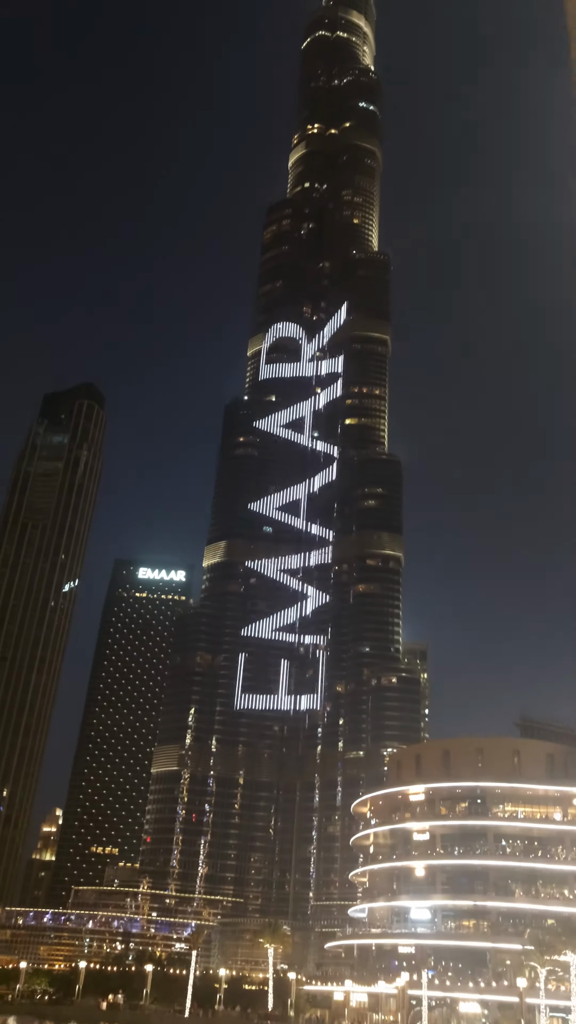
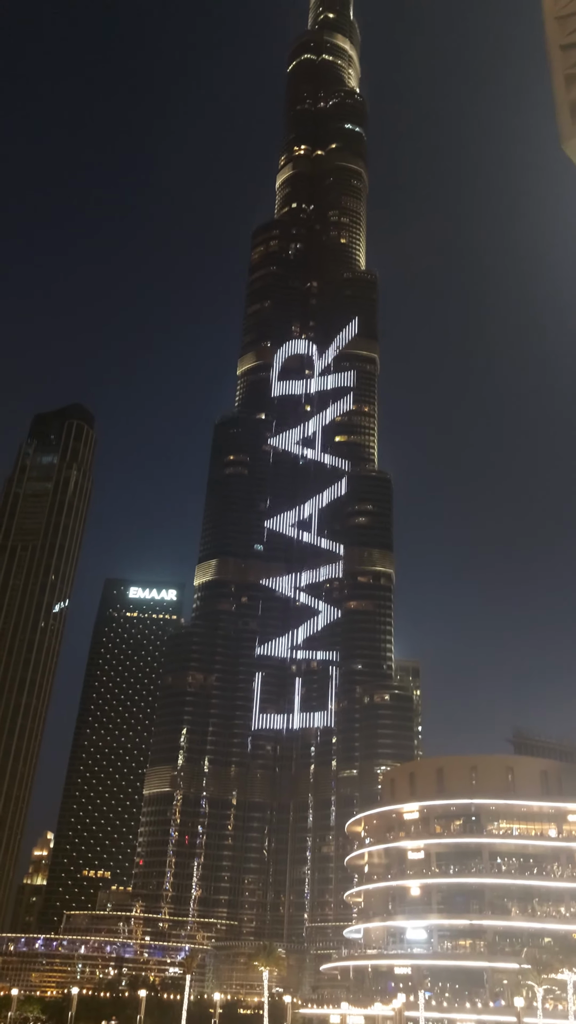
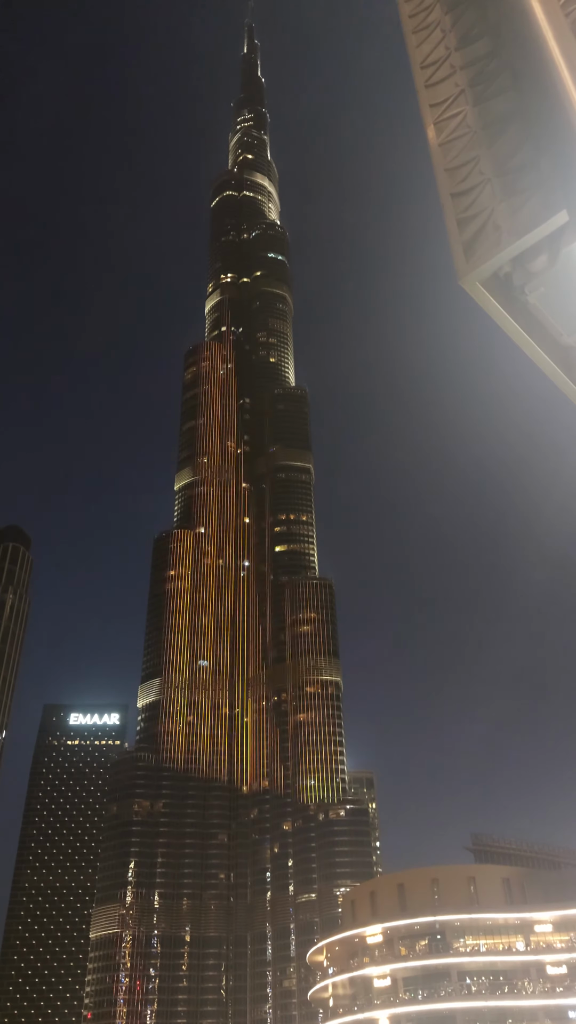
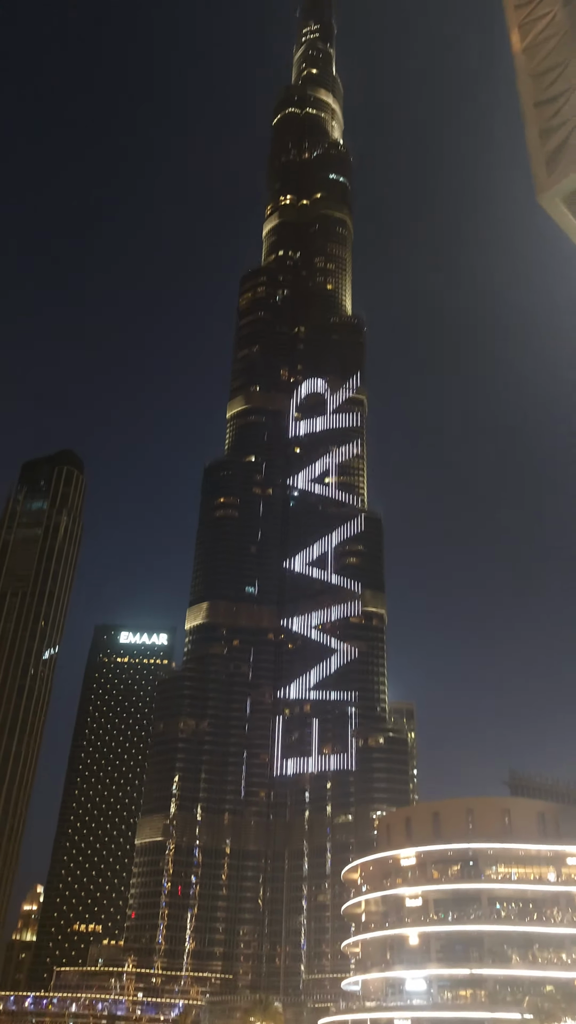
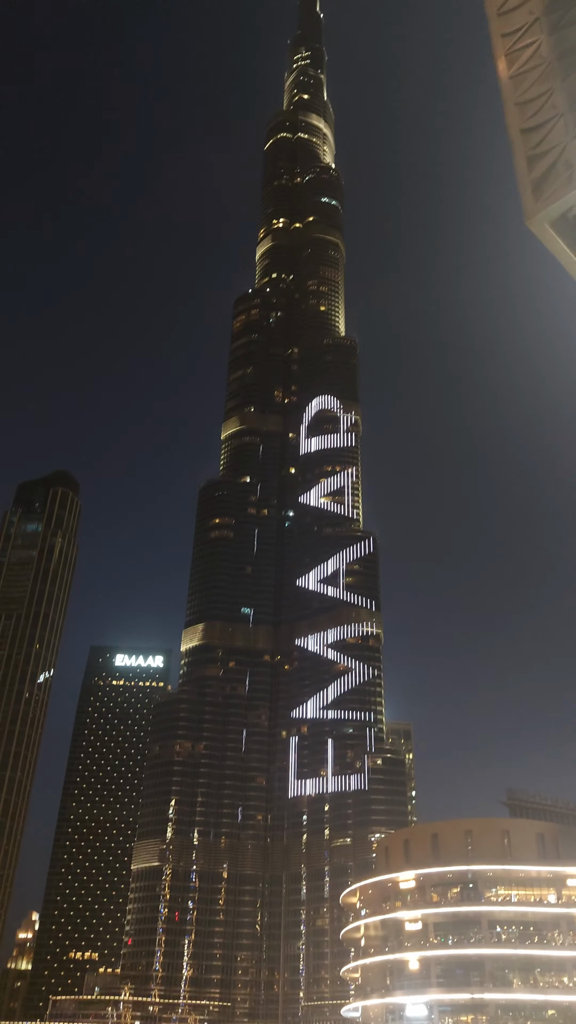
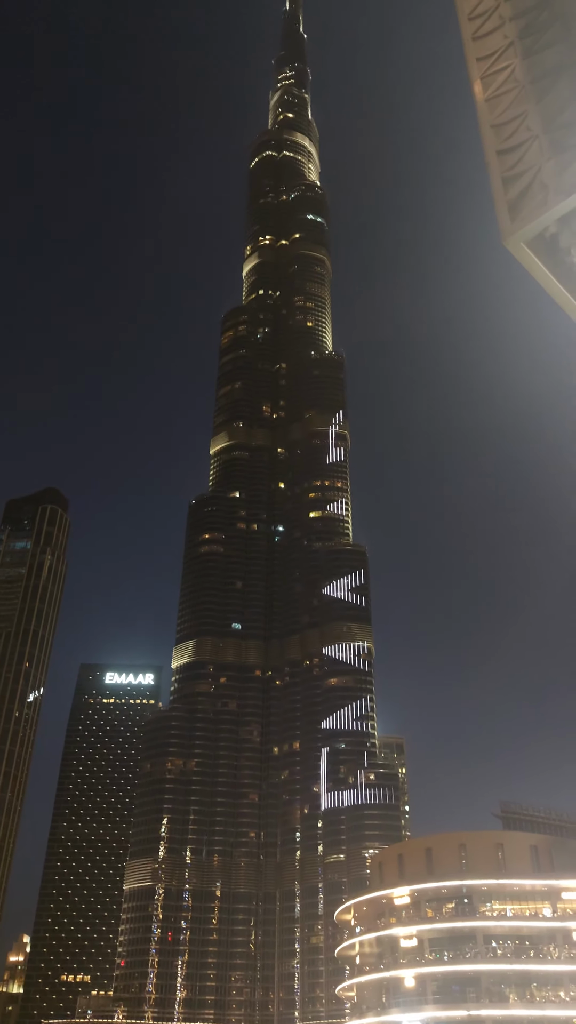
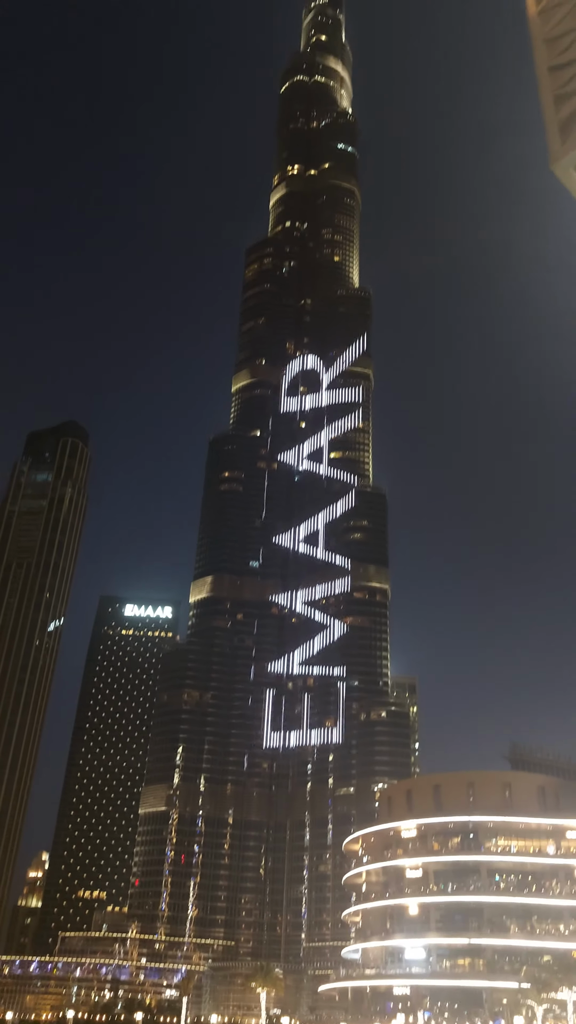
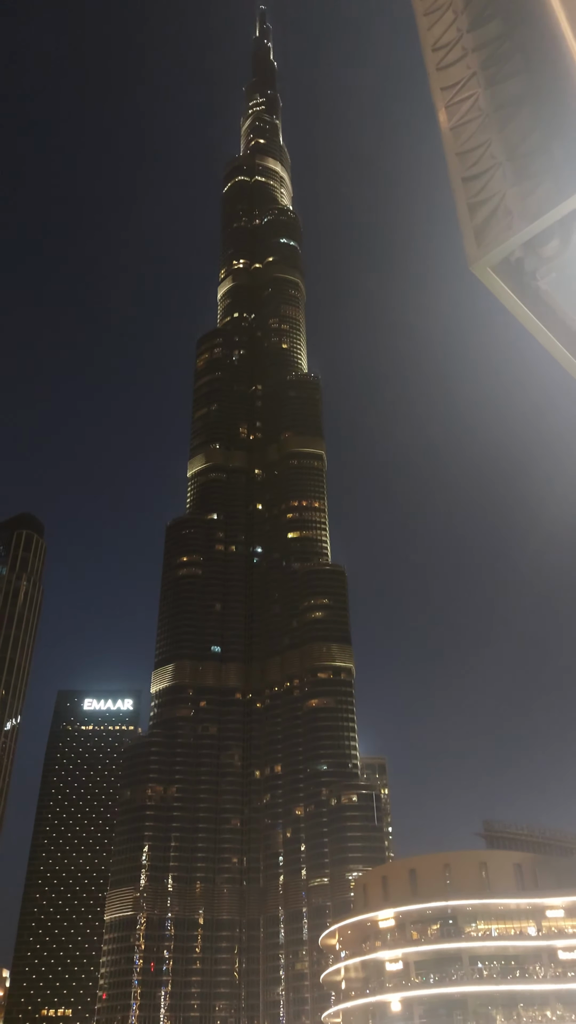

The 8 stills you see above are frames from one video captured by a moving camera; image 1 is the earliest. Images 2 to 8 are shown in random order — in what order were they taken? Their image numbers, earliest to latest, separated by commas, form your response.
2, 7, 4, 5, 6, 8, 3
